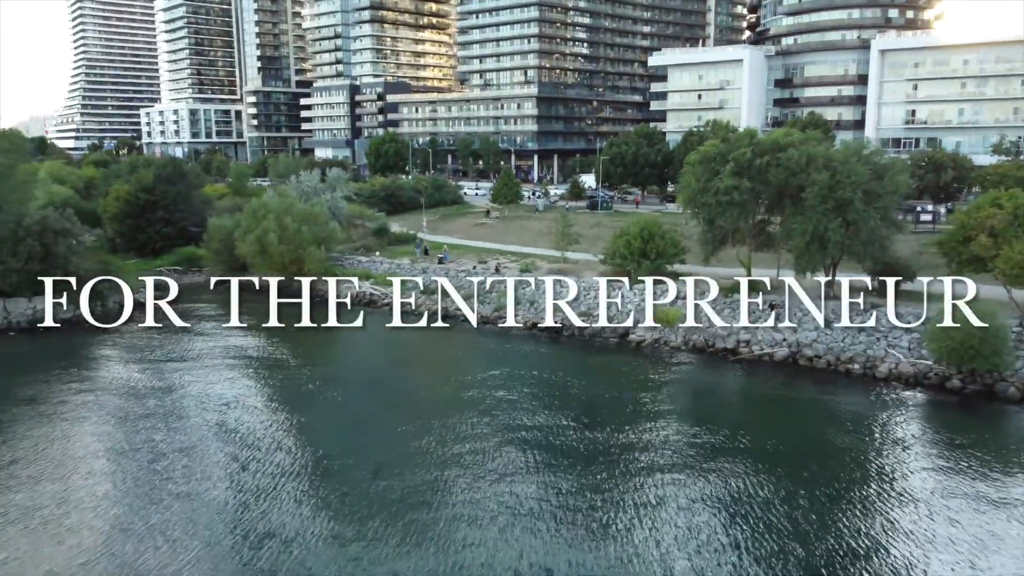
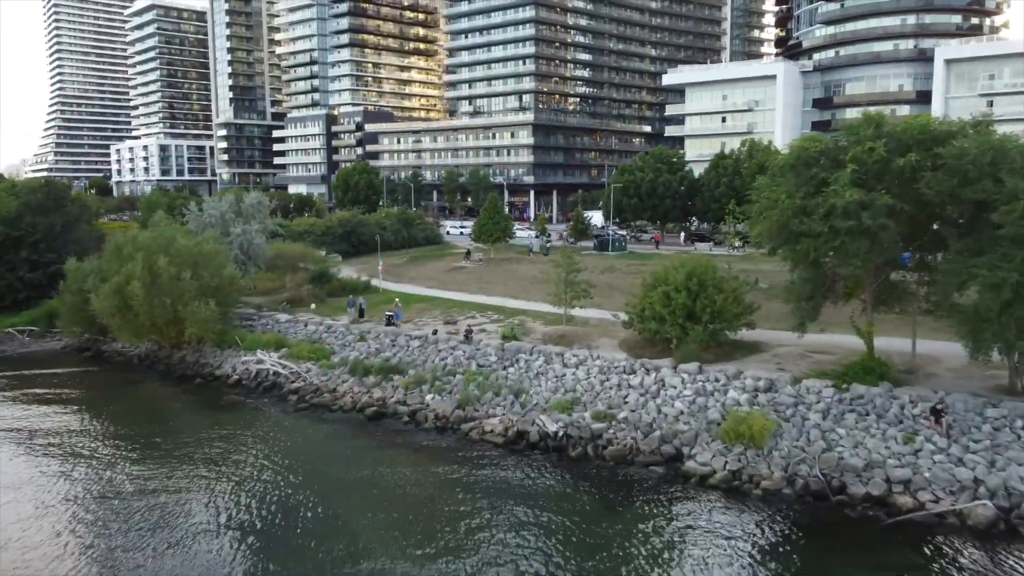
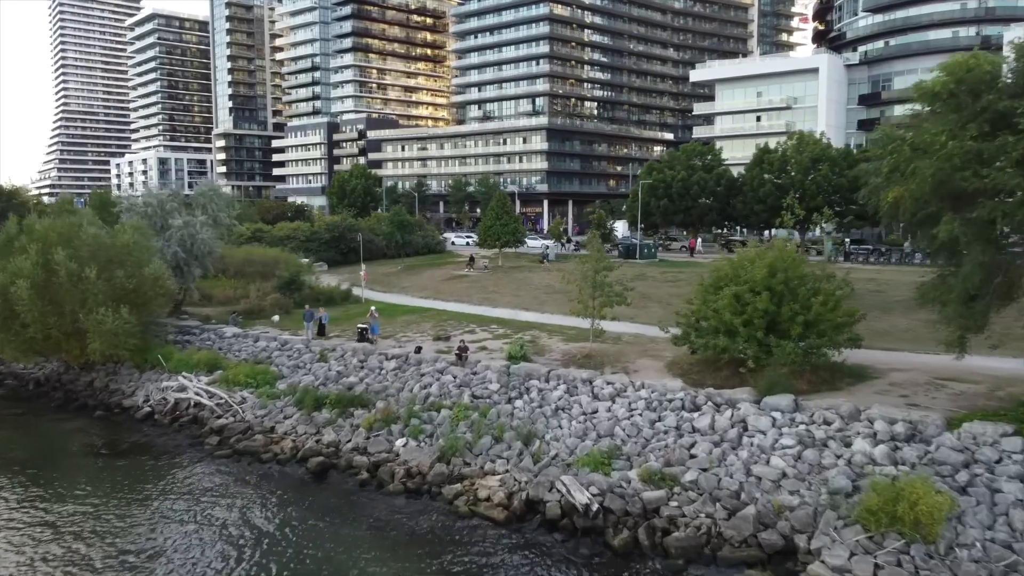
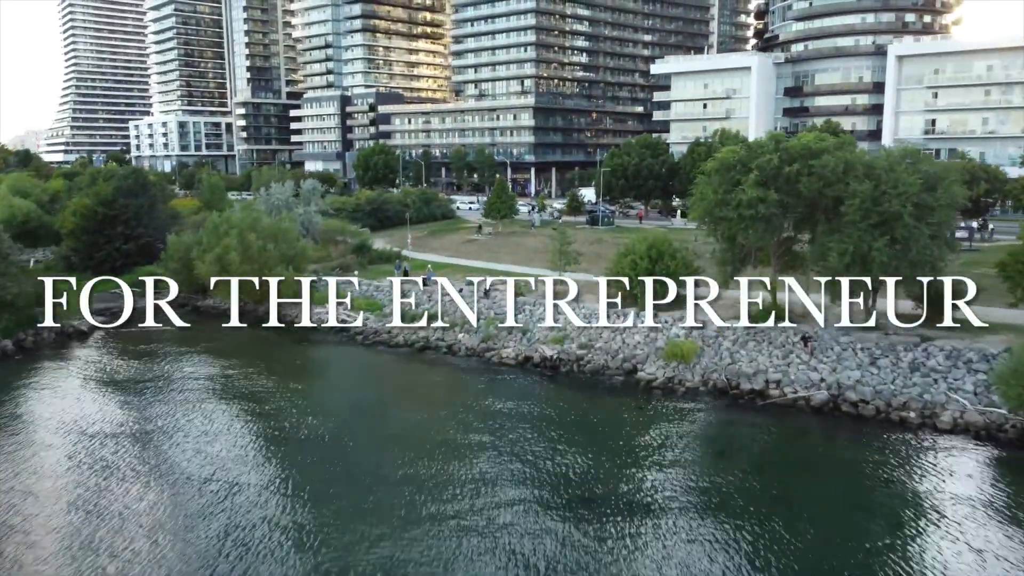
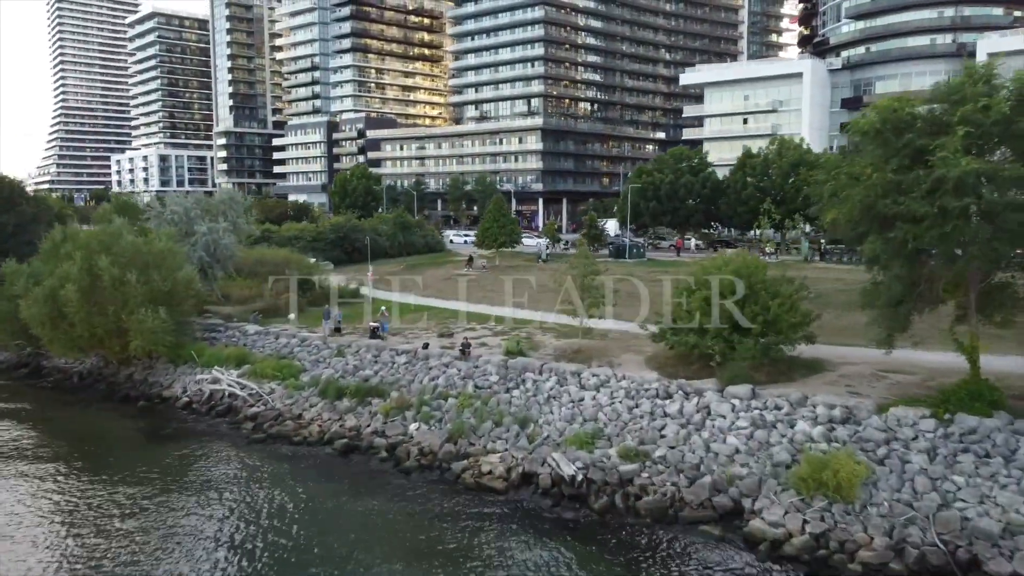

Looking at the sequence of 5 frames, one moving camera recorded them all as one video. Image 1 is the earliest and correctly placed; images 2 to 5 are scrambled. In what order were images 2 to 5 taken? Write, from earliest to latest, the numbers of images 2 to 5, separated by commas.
4, 2, 5, 3
